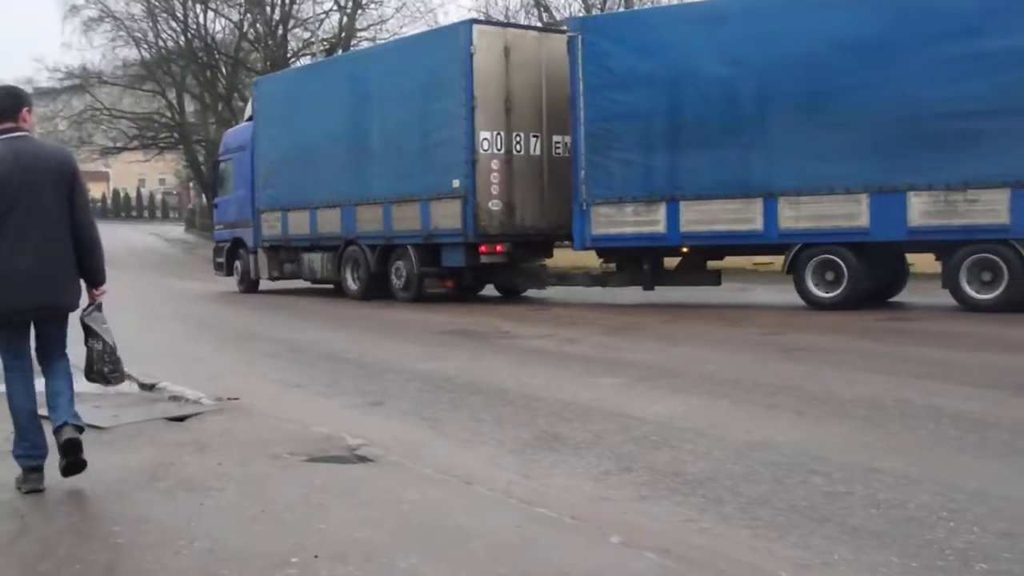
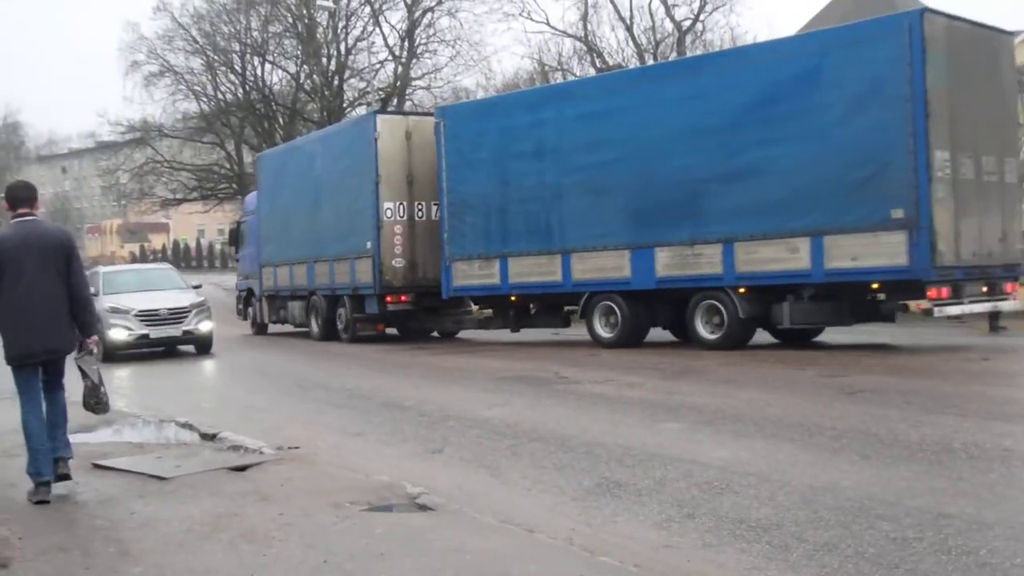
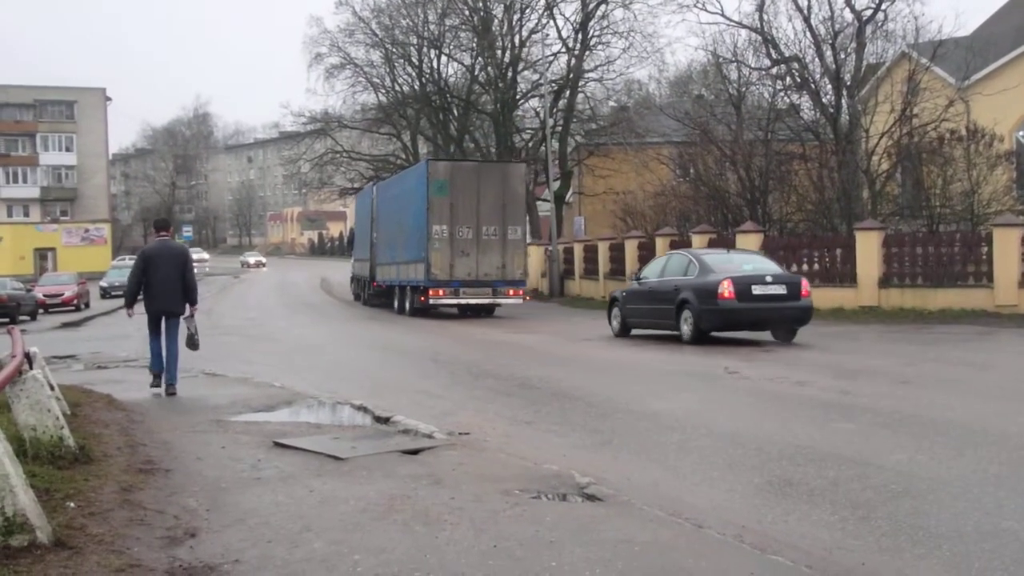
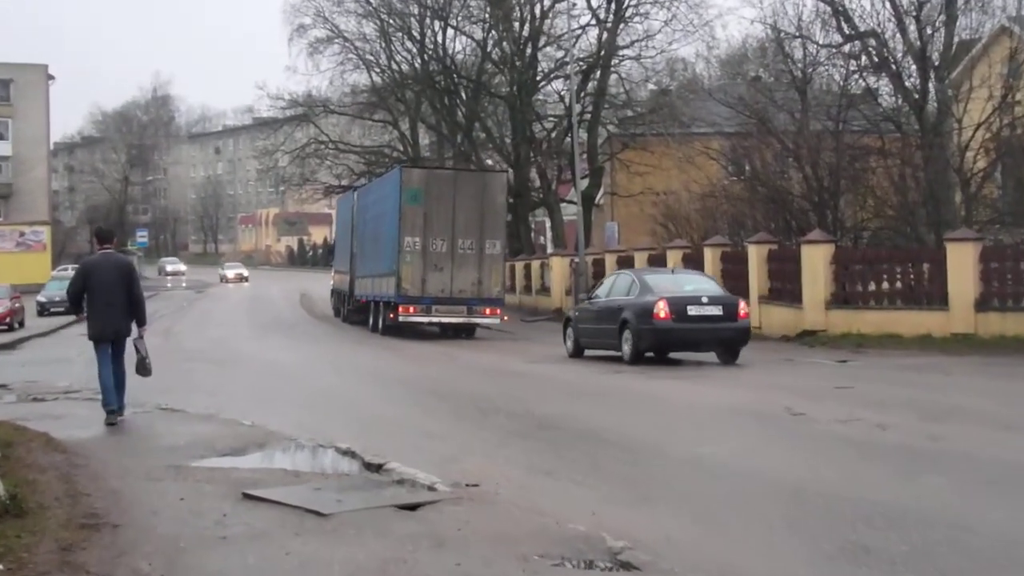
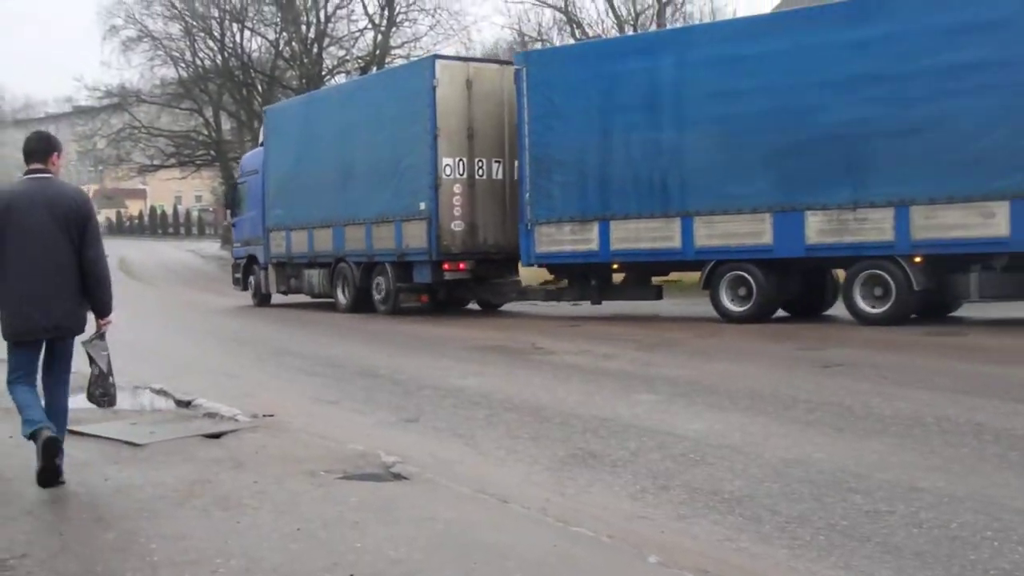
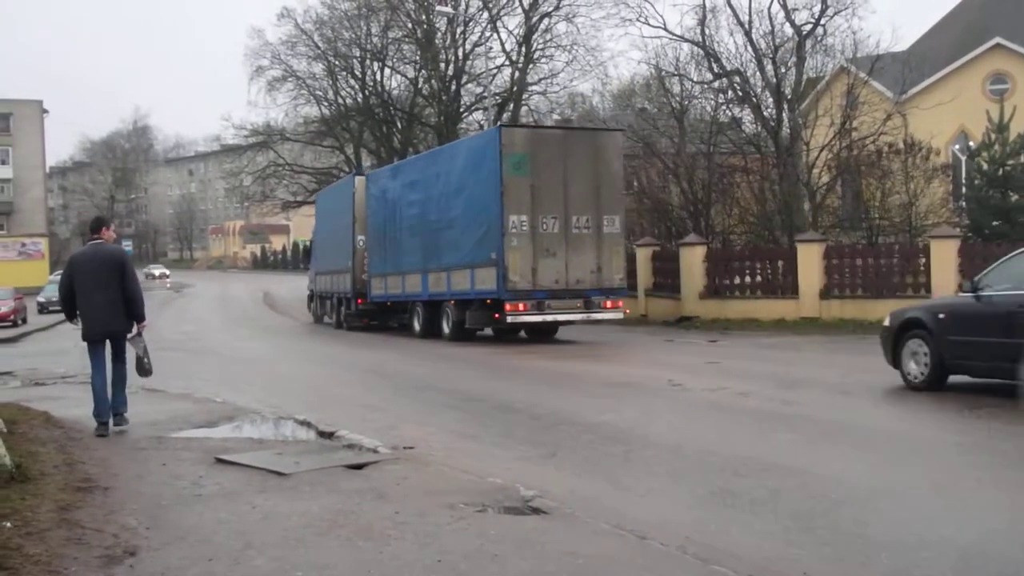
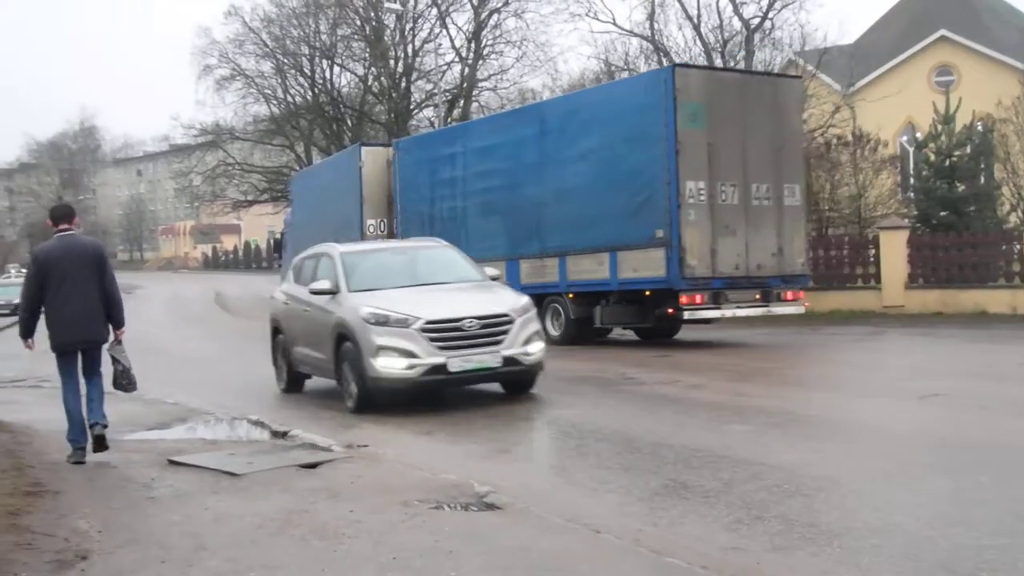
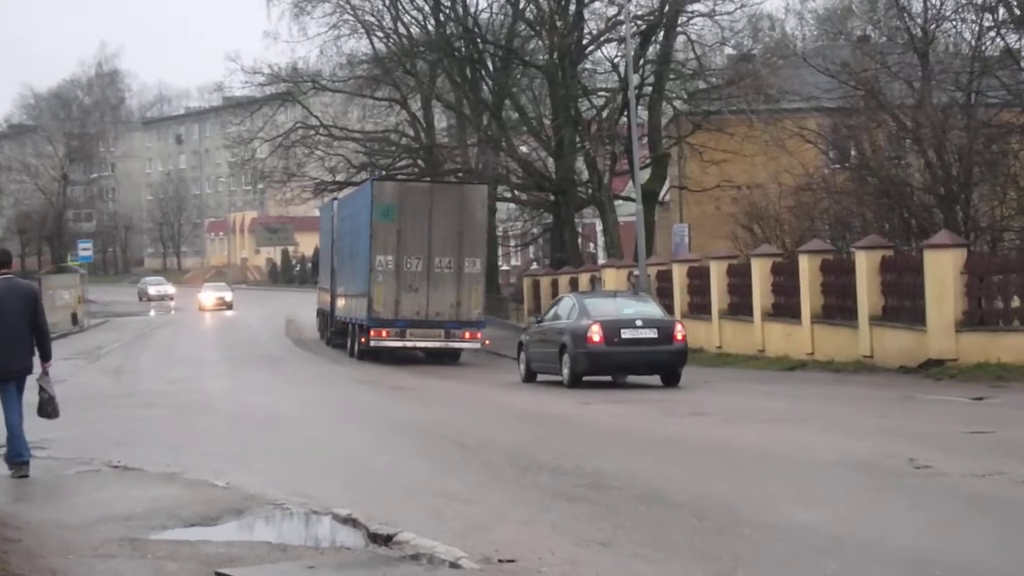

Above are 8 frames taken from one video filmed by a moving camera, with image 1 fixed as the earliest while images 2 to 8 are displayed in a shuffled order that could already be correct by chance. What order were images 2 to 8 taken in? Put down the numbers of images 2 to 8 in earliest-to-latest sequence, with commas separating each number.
5, 2, 7, 6, 3, 4, 8
